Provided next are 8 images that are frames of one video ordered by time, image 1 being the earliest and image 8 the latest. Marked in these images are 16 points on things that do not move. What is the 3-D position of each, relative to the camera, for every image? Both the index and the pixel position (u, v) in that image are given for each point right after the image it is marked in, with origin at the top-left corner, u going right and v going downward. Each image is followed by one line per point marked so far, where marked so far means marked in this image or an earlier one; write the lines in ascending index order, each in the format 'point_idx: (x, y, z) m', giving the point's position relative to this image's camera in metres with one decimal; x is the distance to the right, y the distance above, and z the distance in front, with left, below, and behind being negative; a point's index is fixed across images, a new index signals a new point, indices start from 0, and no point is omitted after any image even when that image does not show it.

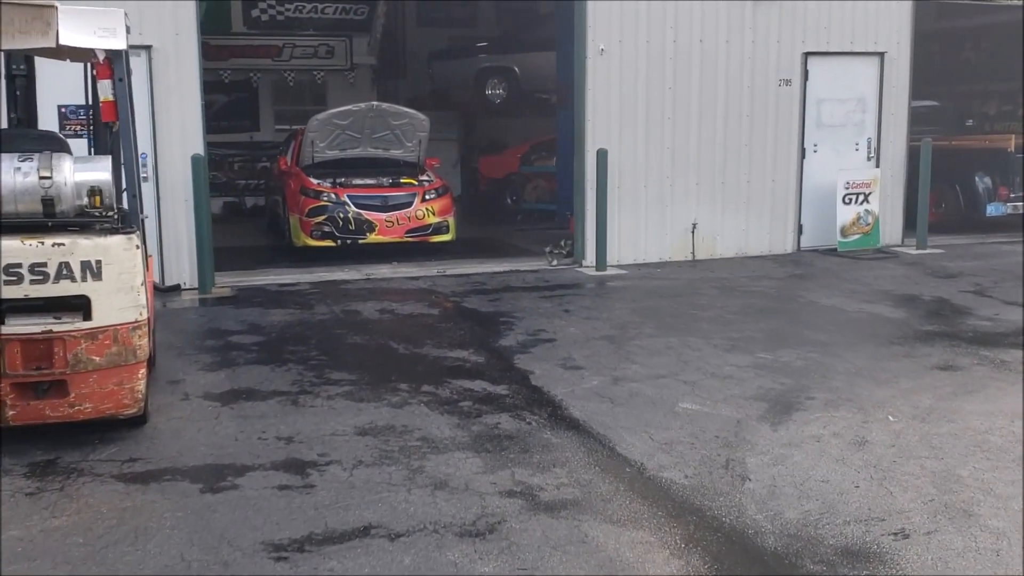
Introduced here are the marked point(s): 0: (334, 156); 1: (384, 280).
0: (-2.0, +1.5, +11.7) m
1: (-1.2, +0.1, +9.9) m
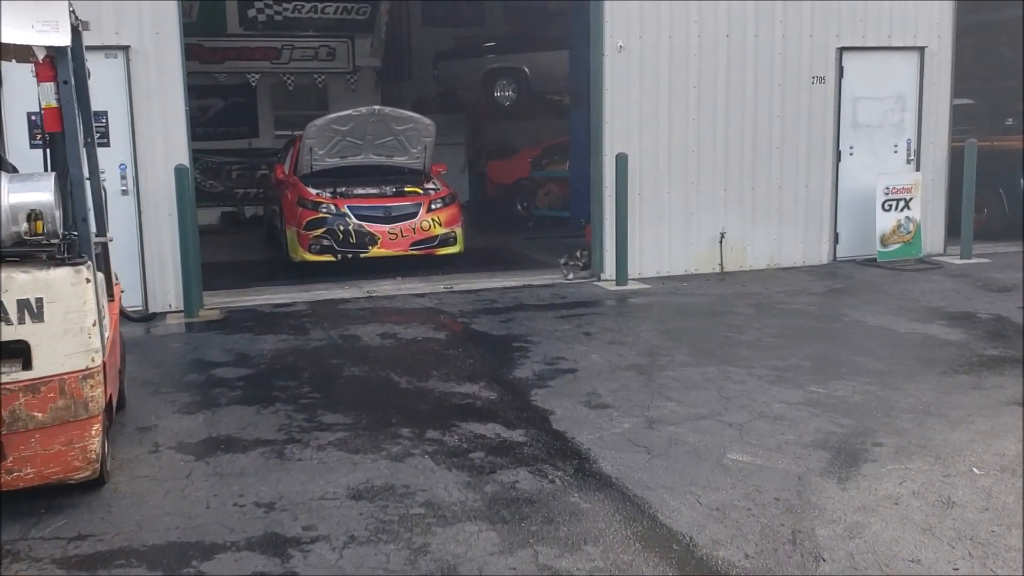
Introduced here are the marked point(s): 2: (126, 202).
0: (-1.9, +1.3, +10.9) m
1: (-1.1, -0.1, +9.1) m
2: (-3.1, +0.7, +8.5) m
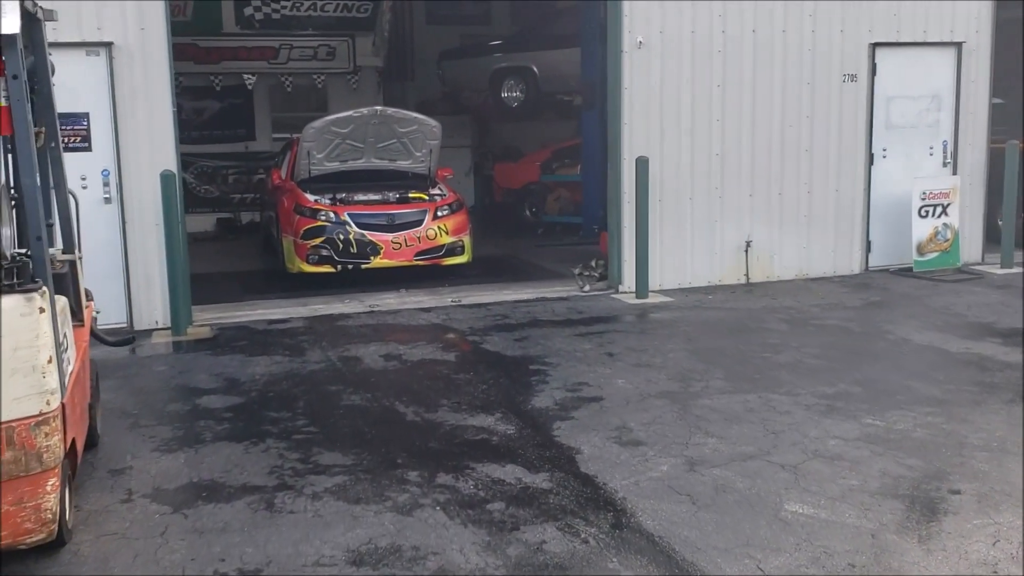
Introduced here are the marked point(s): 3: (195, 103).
0: (-1.7, +1.2, +10.3) m
1: (-1.0, -0.2, +8.4) m
2: (-3.0, +0.6, +7.9) m
3: (-4.7, +2.7, +15.4) m
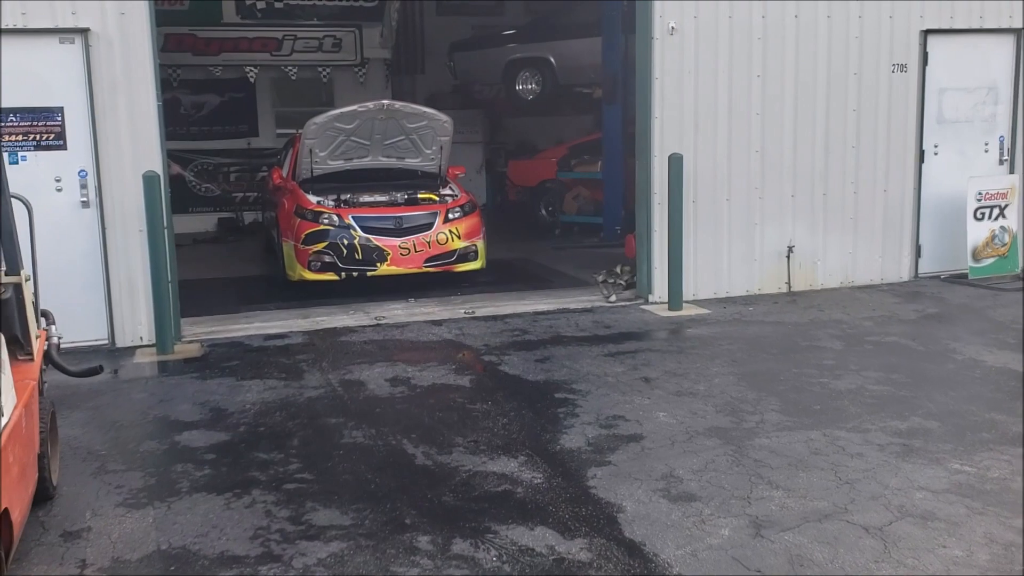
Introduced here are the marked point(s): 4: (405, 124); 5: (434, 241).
0: (-1.6, +1.1, +9.5) m
1: (-0.8, -0.3, +7.7) m
2: (-2.9, +0.5, +7.1) m
3: (-4.5, +2.7, +14.7) m
4: (-0.9, +1.4, +9.2) m
5: (-0.7, +0.4, +8.8) m
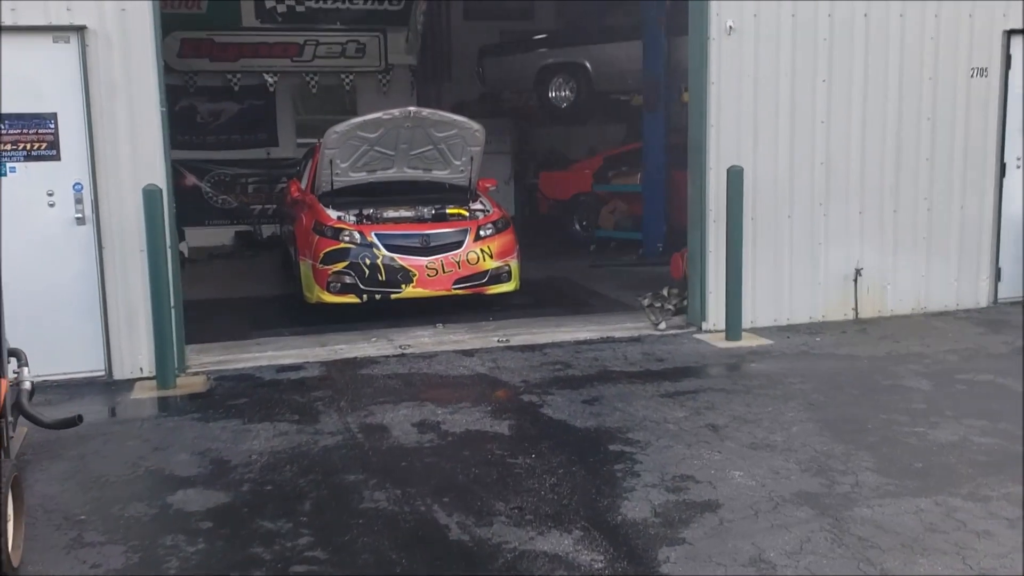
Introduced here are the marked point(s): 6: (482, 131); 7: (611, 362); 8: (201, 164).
0: (-1.3, +0.9, +8.8) m
1: (-0.6, -0.5, +6.9) m
2: (-2.6, +0.3, +6.4) m
3: (-4.0, +2.5, +14.0) m
4: (-0.6, +1.3, +8.5) m
5: (-0.4, +0.2, +8.1) m
6: (-0.2, +1.3, +8.6) m
7: (+0.6, -0.5, +6.6) m
8: (-4.1, +1.7, +13.9) m
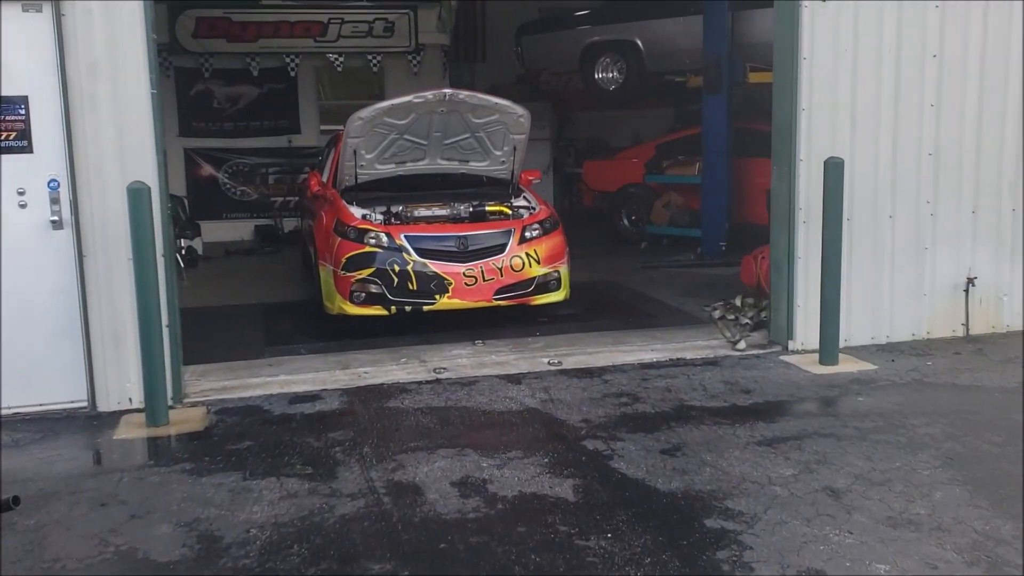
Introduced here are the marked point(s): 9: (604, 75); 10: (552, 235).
0: (-0.9, +0.9, +7.7) m
1: (-0.3, -0.5, +5.9) m
2: (-2.3, +0.2, +5.4) m
3: (-3.5, +2.5, +13.0) m
4: (-0.3, +1.2, +7.4) m
5: (0.0, +0.1, +7.0) m
6: (+0.1, +1.2, +7.5) m
7: (+0.9, -0.6, +5.5) m
8: (-3.6, +1.7, +12.9) m
9: (+1.0, +2.4, +11.7) m
10: (+0.3, +0.4, +7.3) m
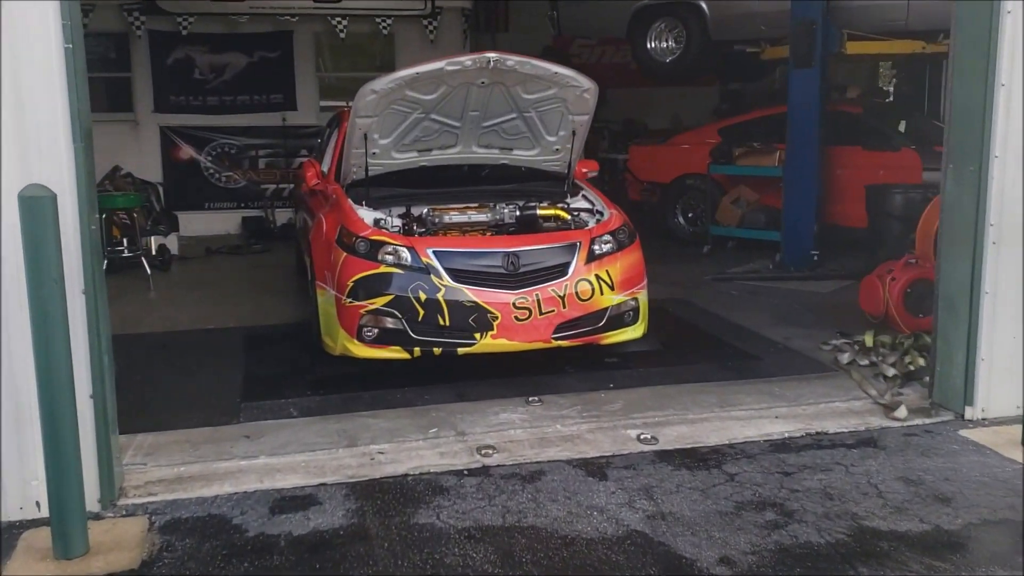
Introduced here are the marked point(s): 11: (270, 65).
0: (-0.6, +0.7, +5.9) m
1: (+0.1, -0.7, +4.1) m
2: (-2.0, +0.1, +3.6) m
3: (-3.2, +2.5, +11.2) m
4: (0.0, +1.0, +5.6) m
5: (+0.3, 0.0, +5.2) m
6: (+0.4, +1.1, +5.6) m
7: (+1.2, -0.8, +3.7) m
8: (-3.3, +1.7, +11.1) m
9: (+1.4, +2.3, +9.8) m
10: (+0.6, +0.2, +5.4) m
11: (-2.6, +2.4, +11.4) m
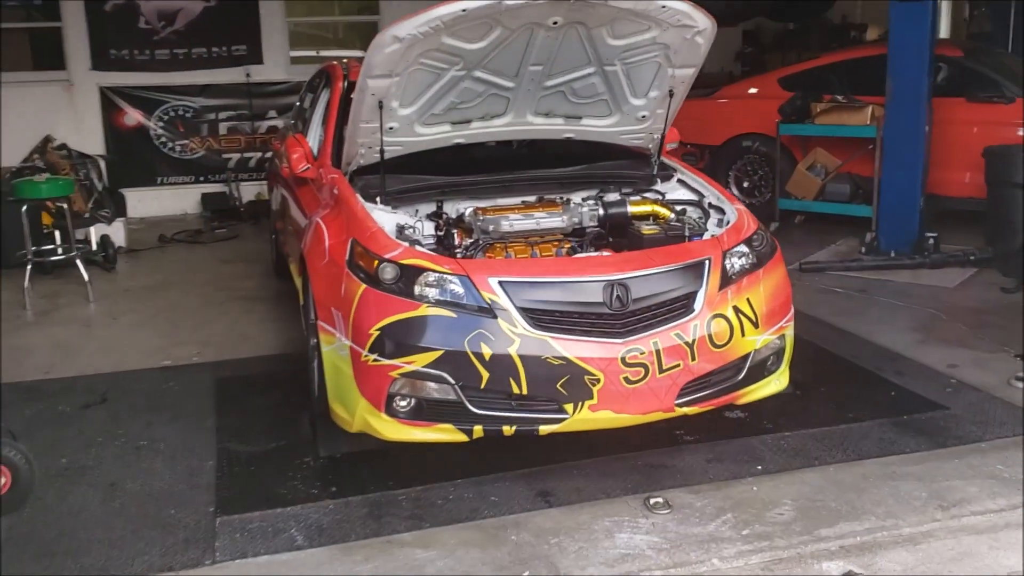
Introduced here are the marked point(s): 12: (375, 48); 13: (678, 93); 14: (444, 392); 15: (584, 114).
0: (-0.3, +0.6, +4.2) m
1: (+0.4, -0.9, +2.4) m
2: (-1.6, -0.2, +1.9) m
3: (-3.1, +2.5, +9.3) m
4: (+0.3, +0.9, +3.9) m
5: (+0.6, -0.2, +3.5) m
6: (+0.7, +1.0, +3.9) m
7: (+1.6, -0.9, +2.2) m
8: (-3.2, +1.7, +9.2) m
9: (+1.5, +2.4, +8.1) m
10: (+0.9, +0.1, +3.8) m
11: (-2.6, +2.5, +9.5) m
12: (-0.5, +0.8, +3.5) m
13: (+0.7, +0.8, +4.2) m
14: (-0.2, -0.3, +3.3) m
15: (+0.3, +0.7, +4.3) m
